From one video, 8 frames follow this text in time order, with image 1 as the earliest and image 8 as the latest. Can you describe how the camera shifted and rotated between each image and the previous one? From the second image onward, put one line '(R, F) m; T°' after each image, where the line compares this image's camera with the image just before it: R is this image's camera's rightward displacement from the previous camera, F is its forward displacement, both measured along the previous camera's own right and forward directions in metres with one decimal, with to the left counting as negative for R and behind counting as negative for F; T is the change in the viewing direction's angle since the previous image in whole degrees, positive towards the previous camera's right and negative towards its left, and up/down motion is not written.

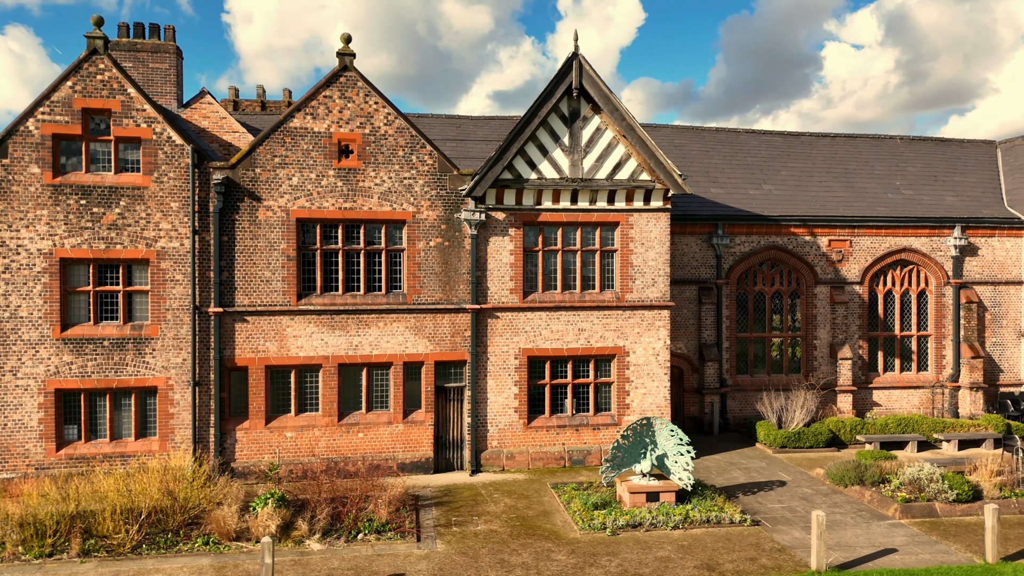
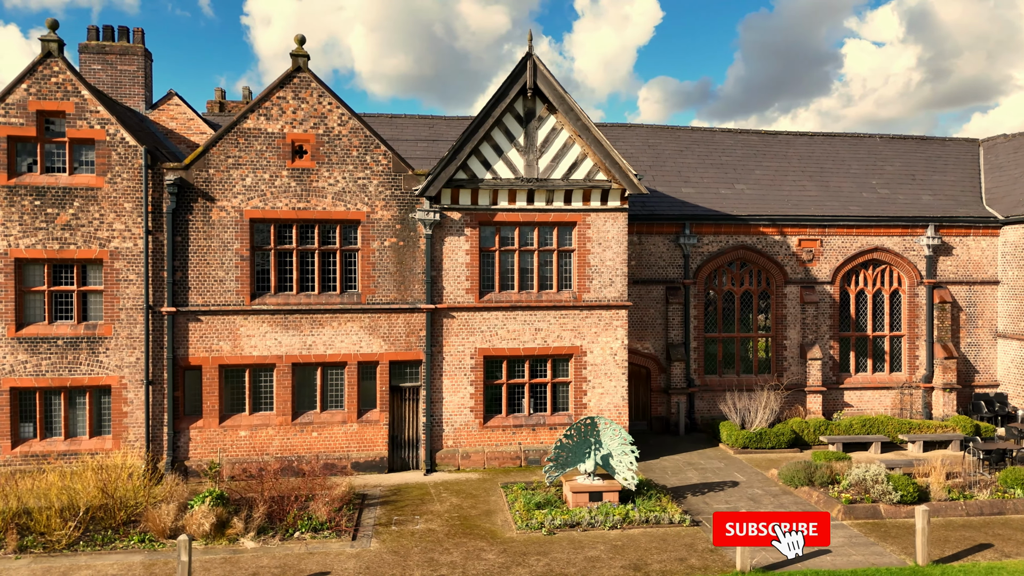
(+1.5, 0.0) m; -1°
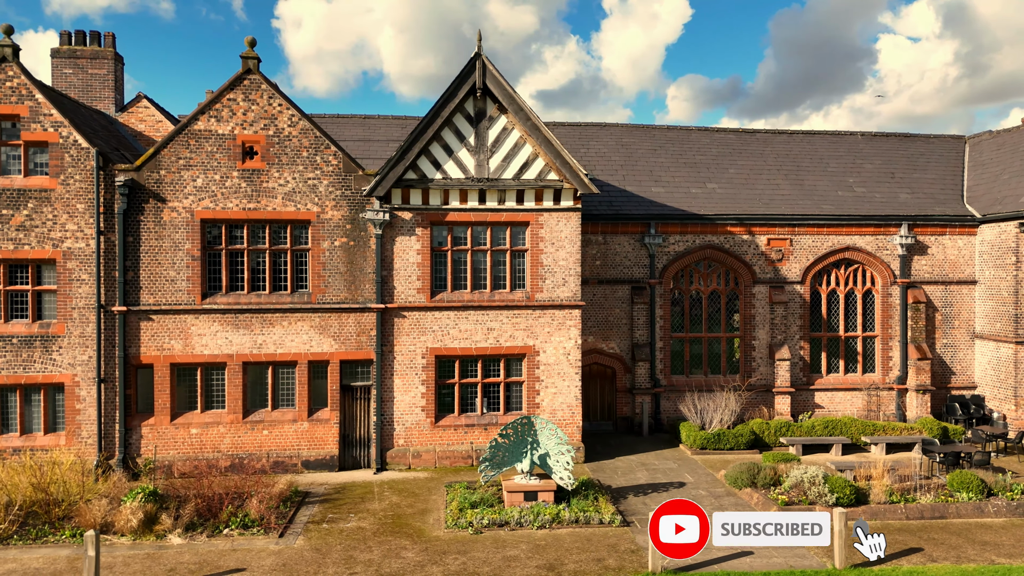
(+1.8, 0.0) m; -1°
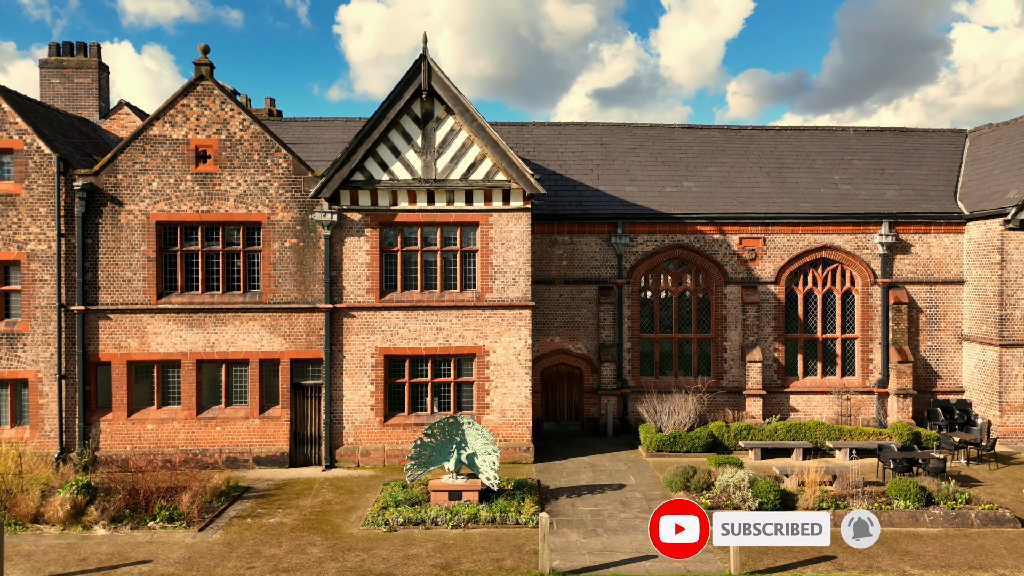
(+2.5, +0.1) m; -3°
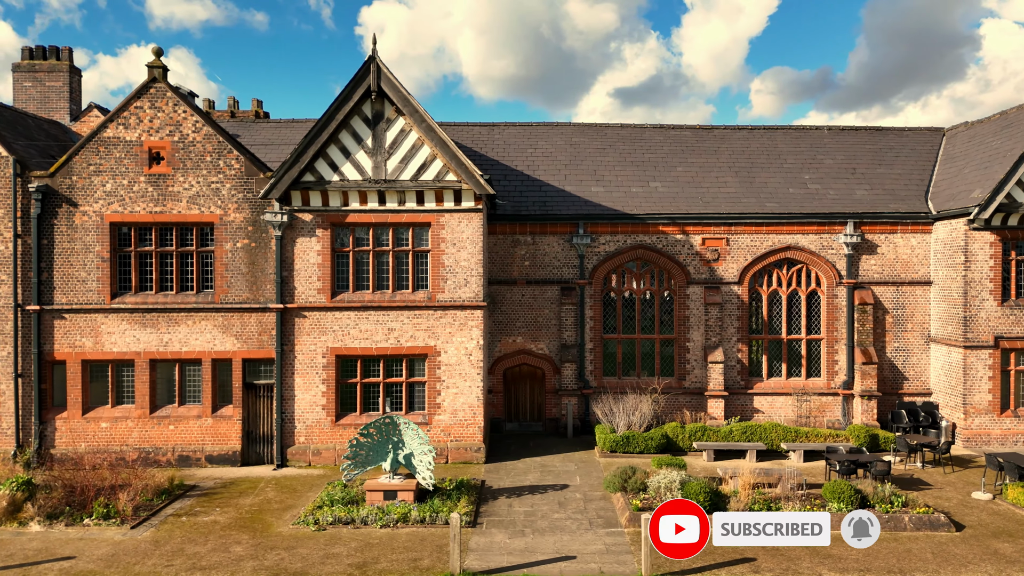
(+1.7, 0.0) m; -1°
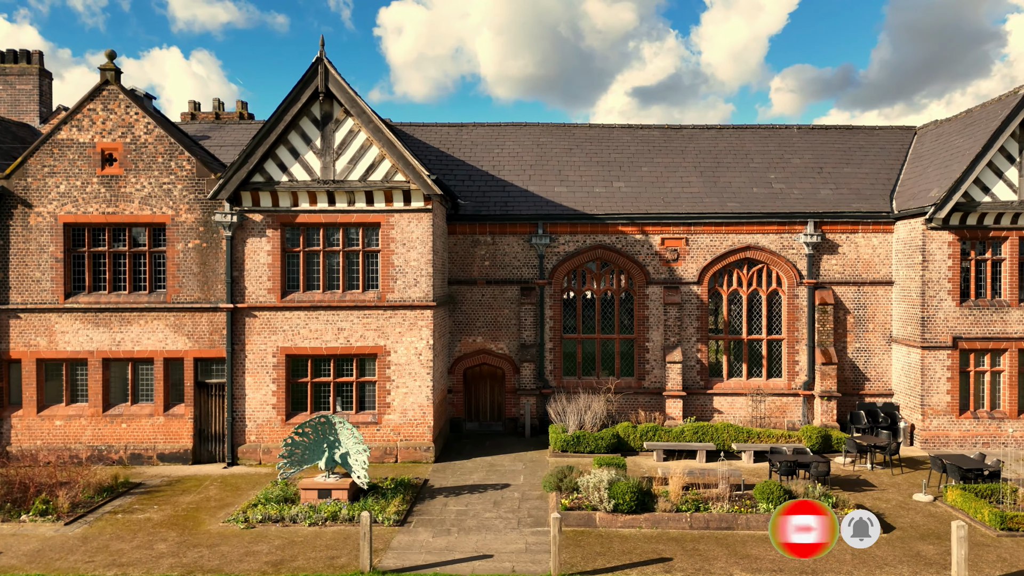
(+1.7, 0.0) m; -1°
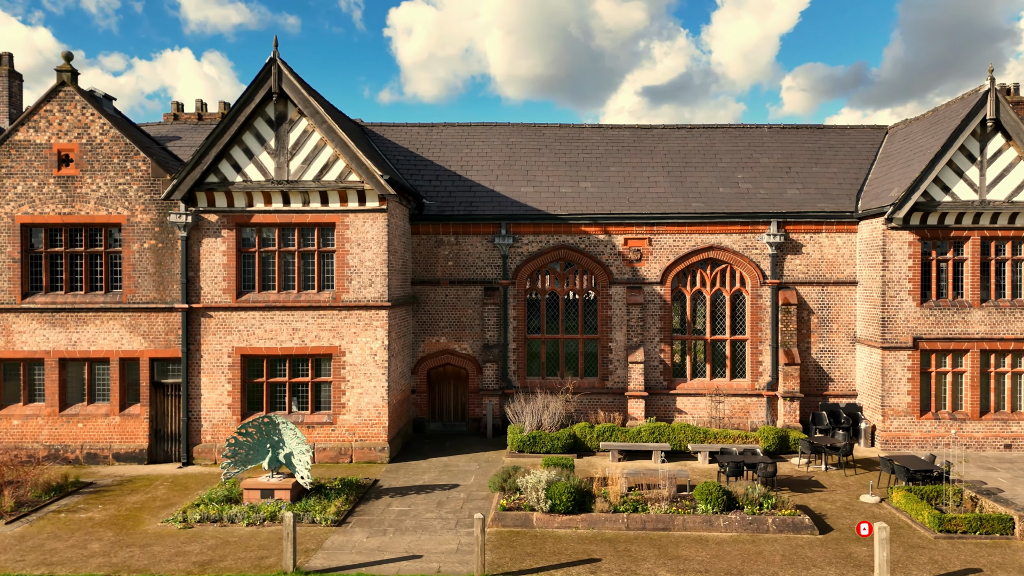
(+1.4, 0.0) m; 0°
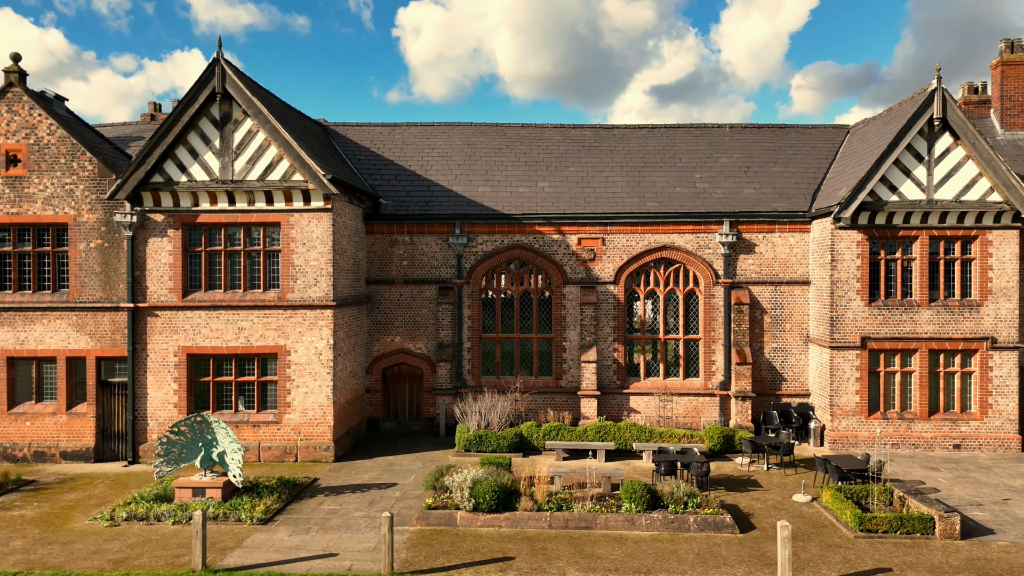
(+1.6, -0.1) m; 0°
